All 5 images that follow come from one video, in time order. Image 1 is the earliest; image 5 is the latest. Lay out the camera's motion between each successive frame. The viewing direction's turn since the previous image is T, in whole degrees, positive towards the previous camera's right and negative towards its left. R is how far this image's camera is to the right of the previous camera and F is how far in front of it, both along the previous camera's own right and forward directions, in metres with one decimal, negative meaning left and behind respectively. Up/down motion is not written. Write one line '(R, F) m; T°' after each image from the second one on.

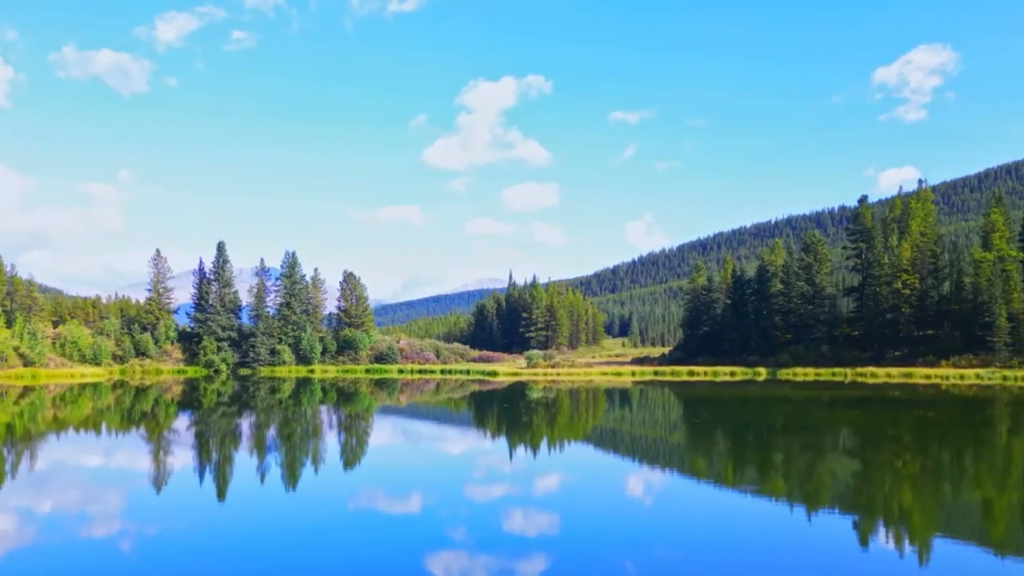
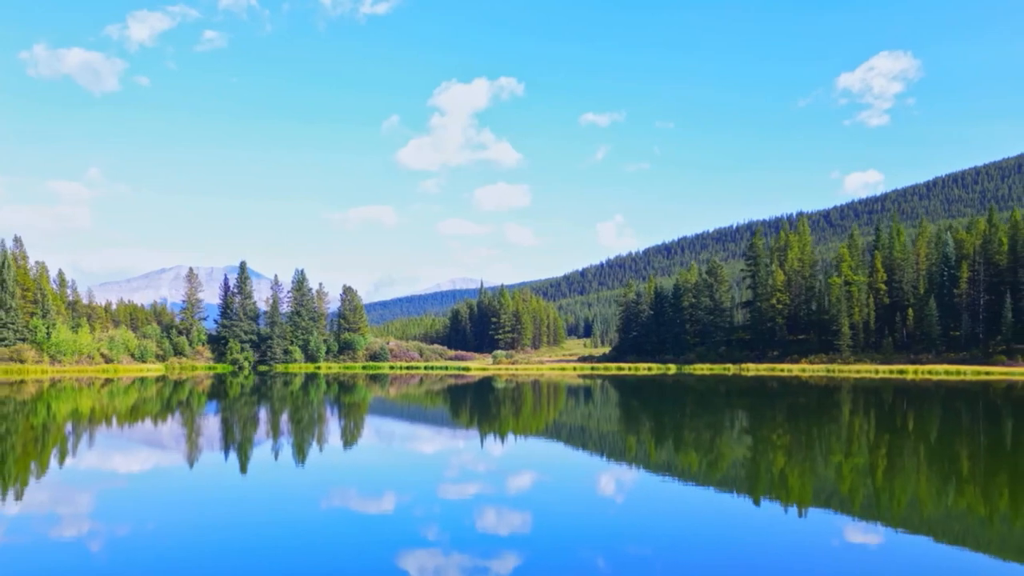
(+3.2, -2.3) m; +1°
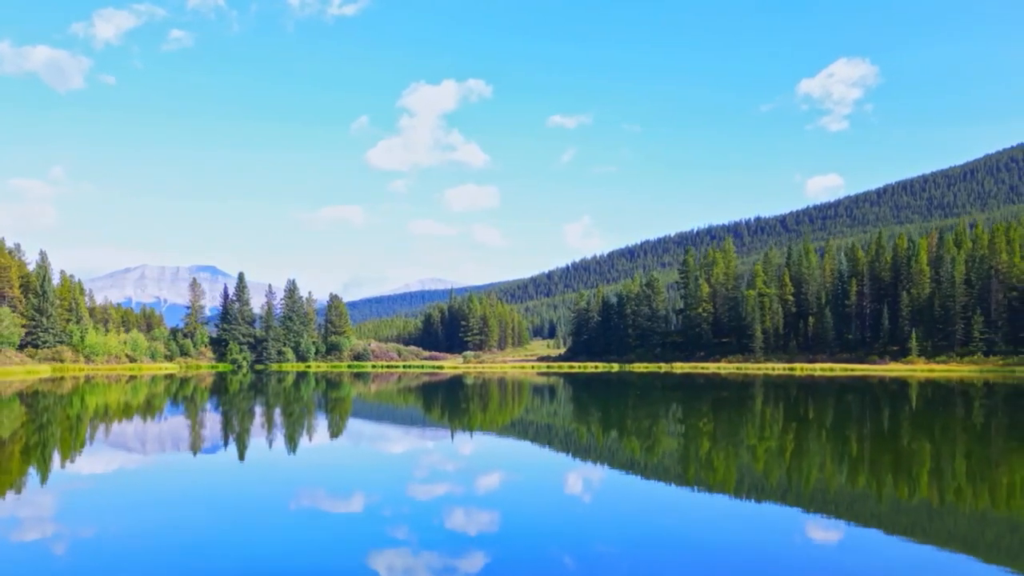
(0.0, -1.8) m; +2°
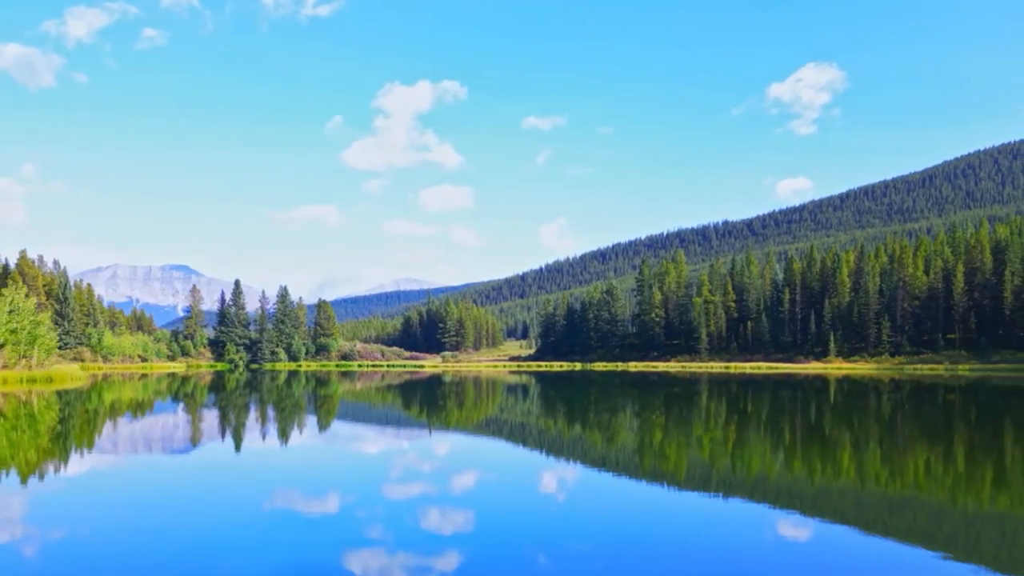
(0.0, -1.4) m; +2°
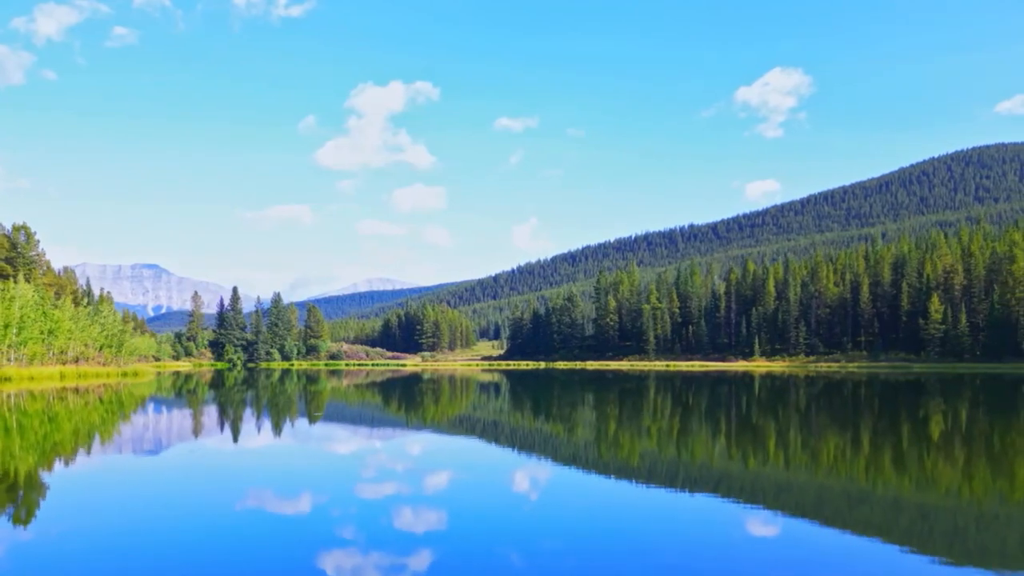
(0.0, -1.8) m; +2°
